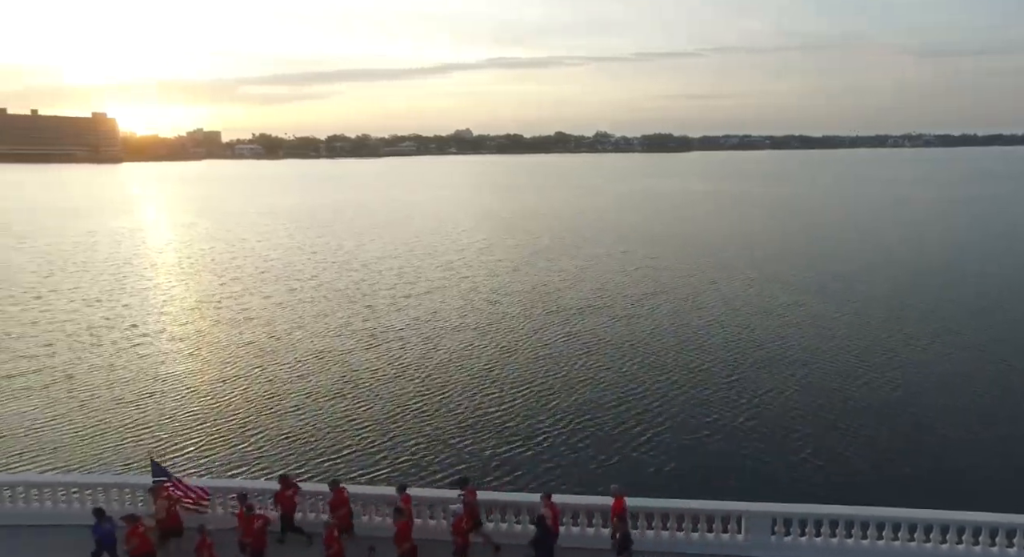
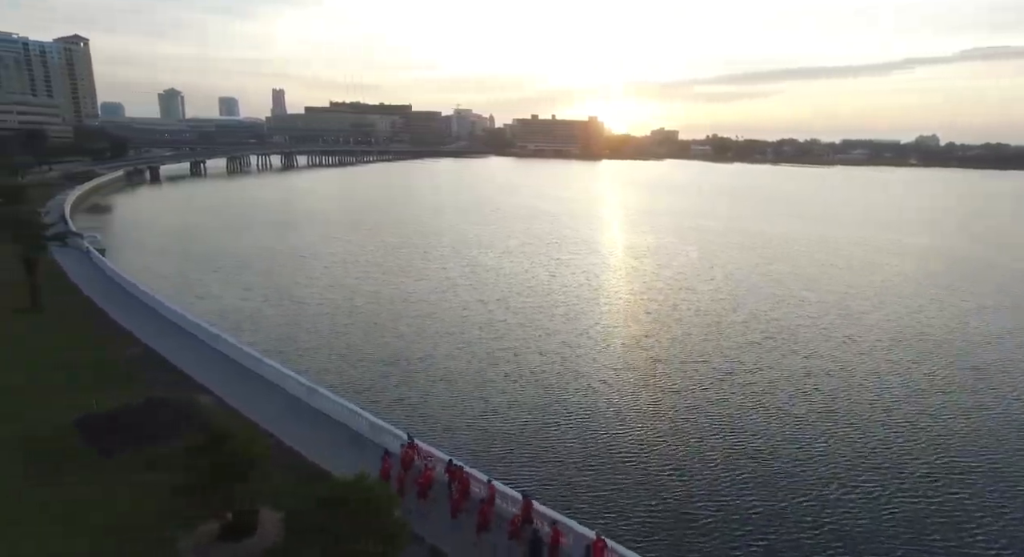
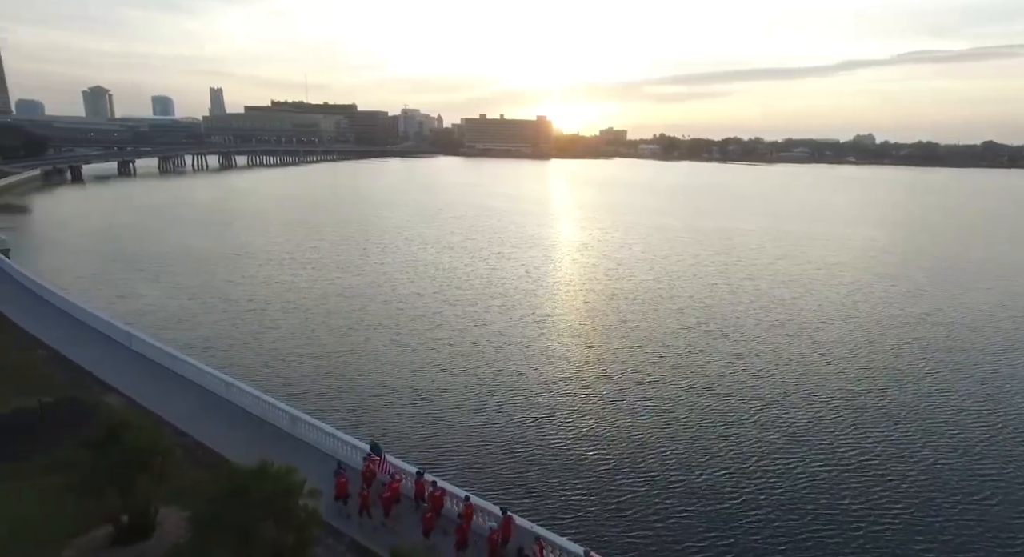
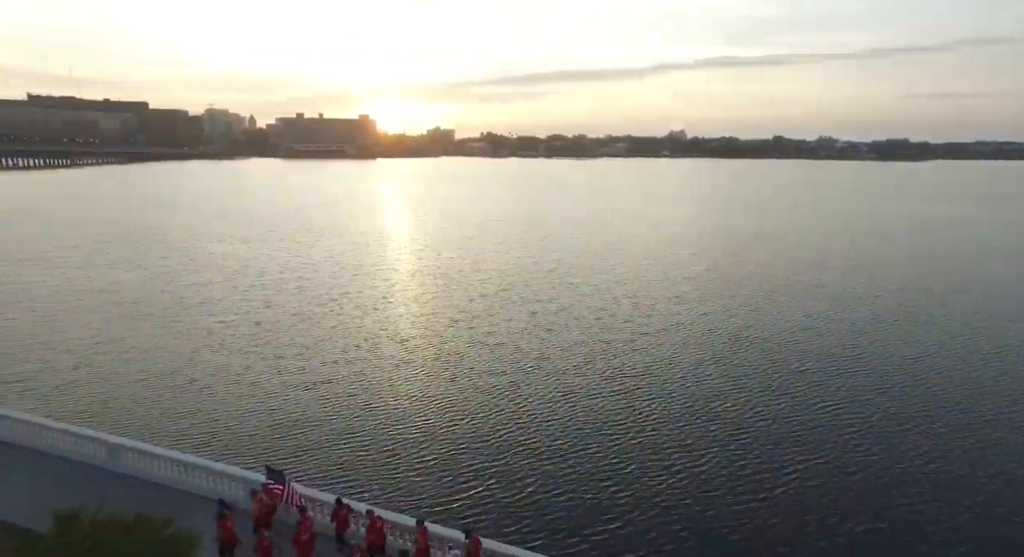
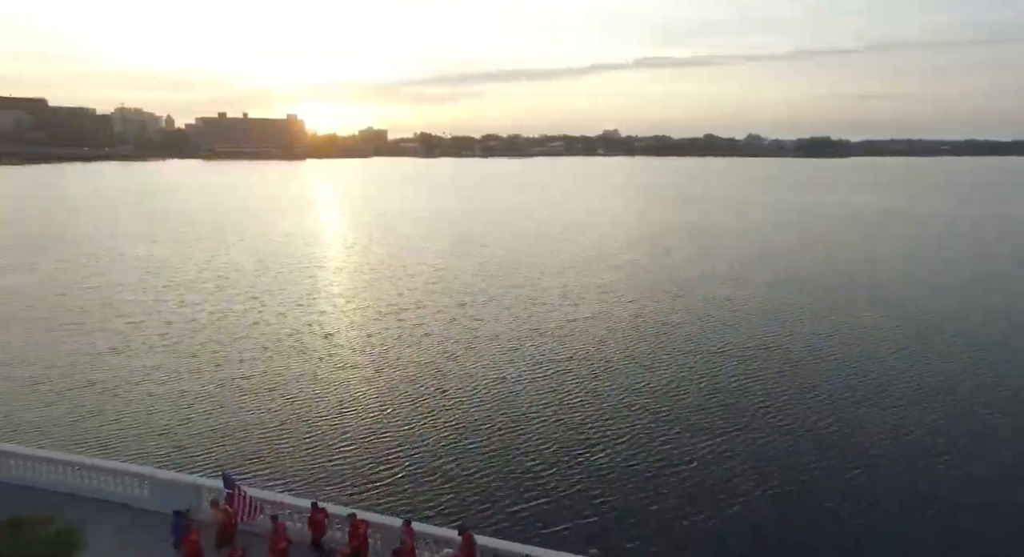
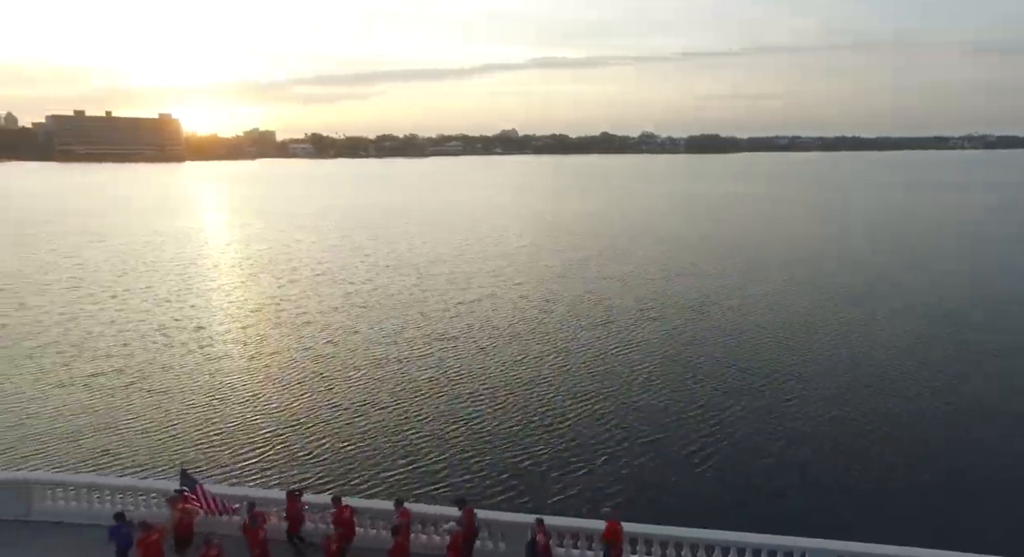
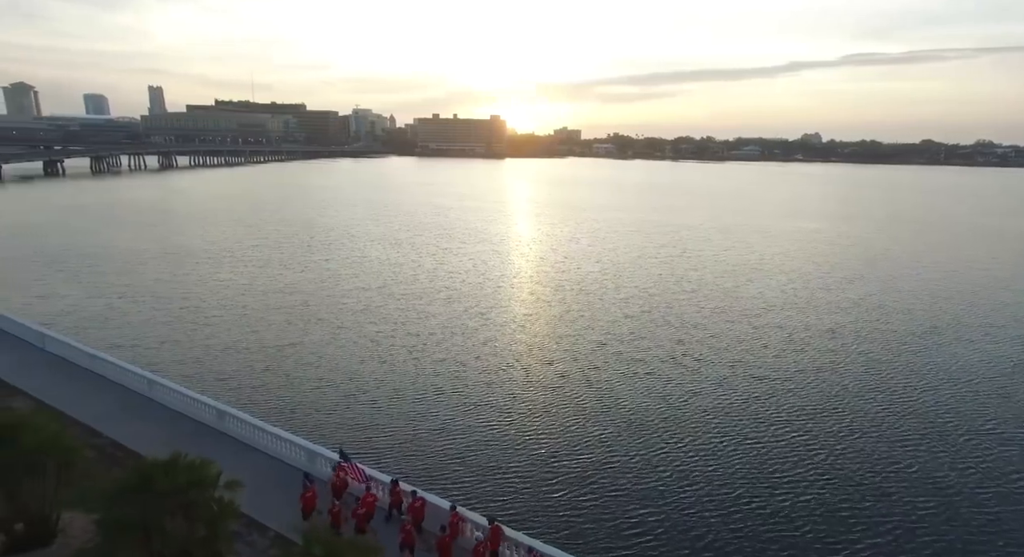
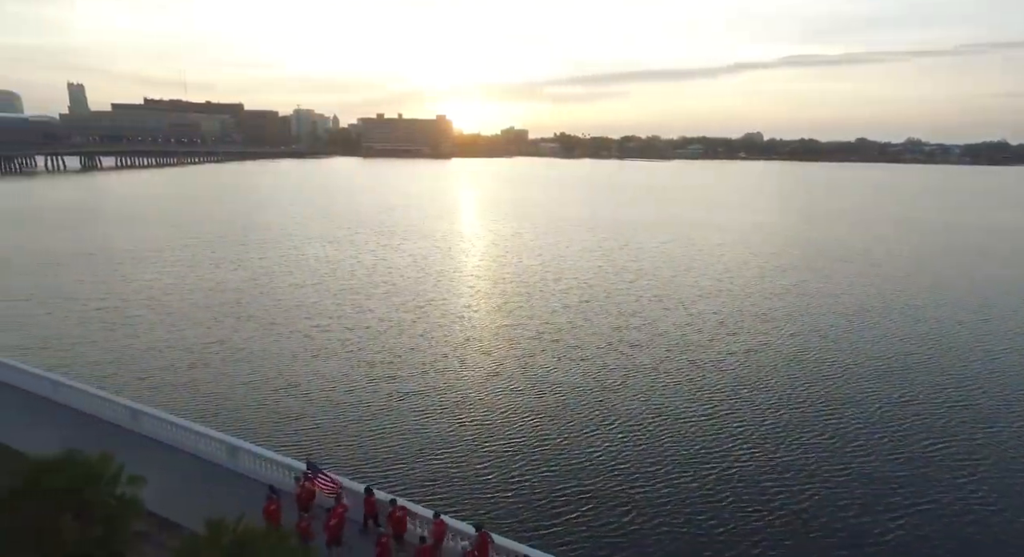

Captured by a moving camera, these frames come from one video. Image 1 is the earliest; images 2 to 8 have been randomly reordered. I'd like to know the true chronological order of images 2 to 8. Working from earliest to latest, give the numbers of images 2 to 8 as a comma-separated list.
6, 5, 4, 8, 7, 3, 2
